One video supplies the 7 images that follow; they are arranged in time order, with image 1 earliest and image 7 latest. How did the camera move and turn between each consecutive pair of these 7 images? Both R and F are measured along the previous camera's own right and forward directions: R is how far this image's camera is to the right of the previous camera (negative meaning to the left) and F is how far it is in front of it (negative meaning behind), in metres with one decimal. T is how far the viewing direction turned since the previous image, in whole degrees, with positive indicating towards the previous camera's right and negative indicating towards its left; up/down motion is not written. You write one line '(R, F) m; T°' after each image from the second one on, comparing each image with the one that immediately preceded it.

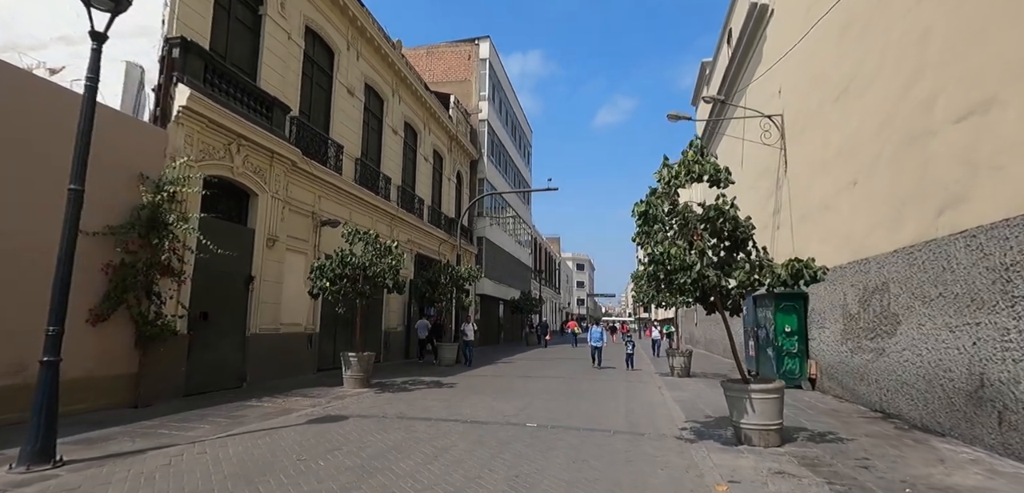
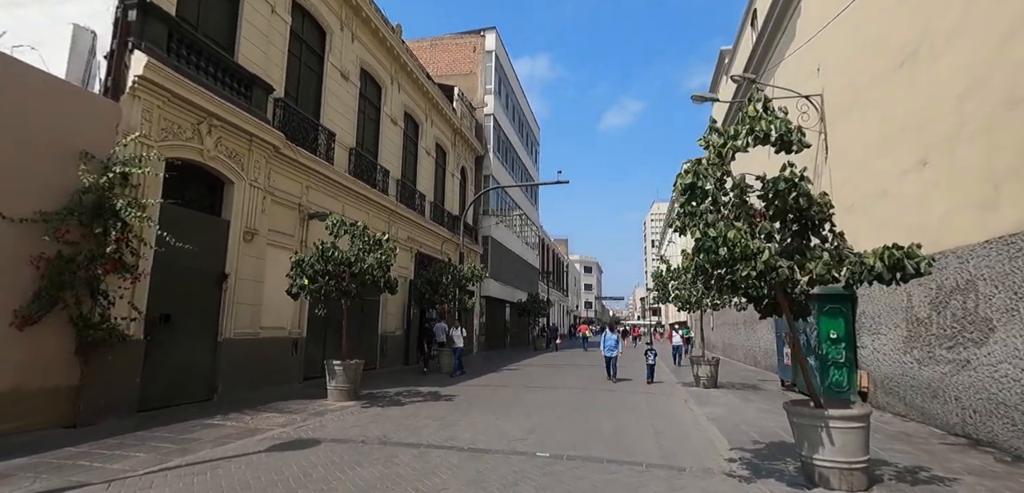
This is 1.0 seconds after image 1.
(0.0, +1.4) m; -1°
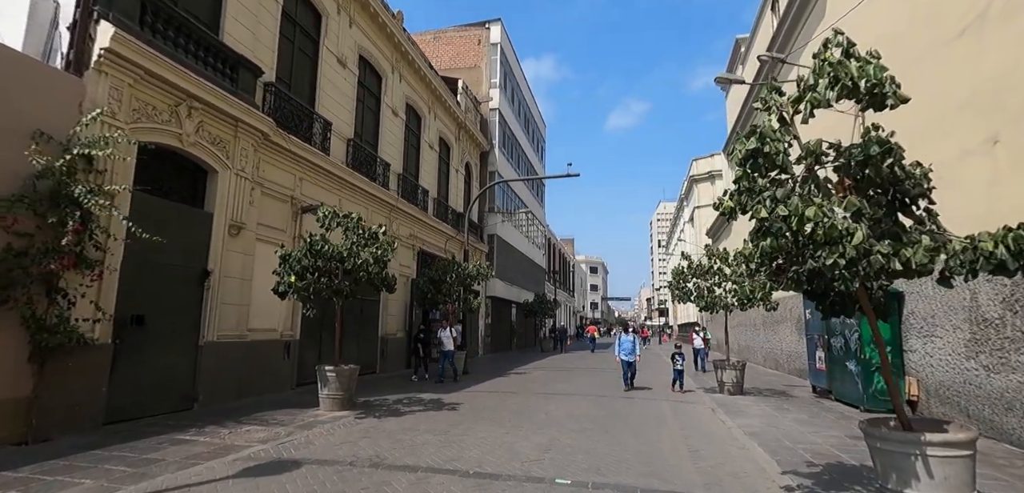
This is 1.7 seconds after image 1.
(-0.1, +1.0) m; -1°
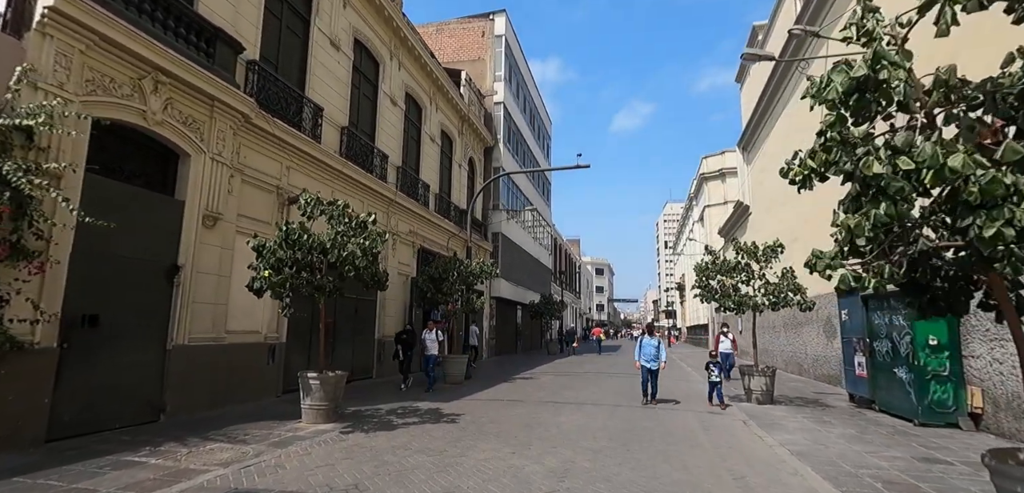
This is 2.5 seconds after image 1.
(0.0, +1.1) m; -1°
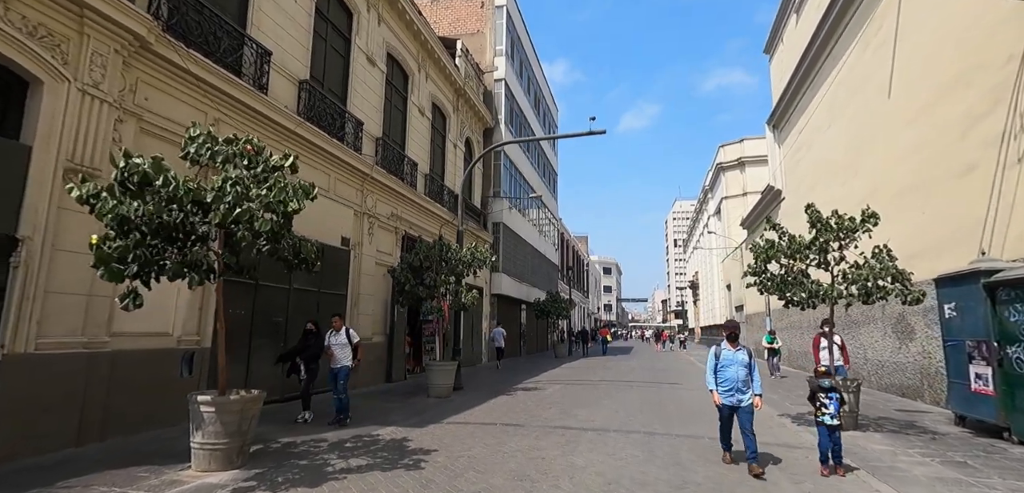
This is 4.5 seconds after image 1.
(+0.2, +2.8) m; -1°
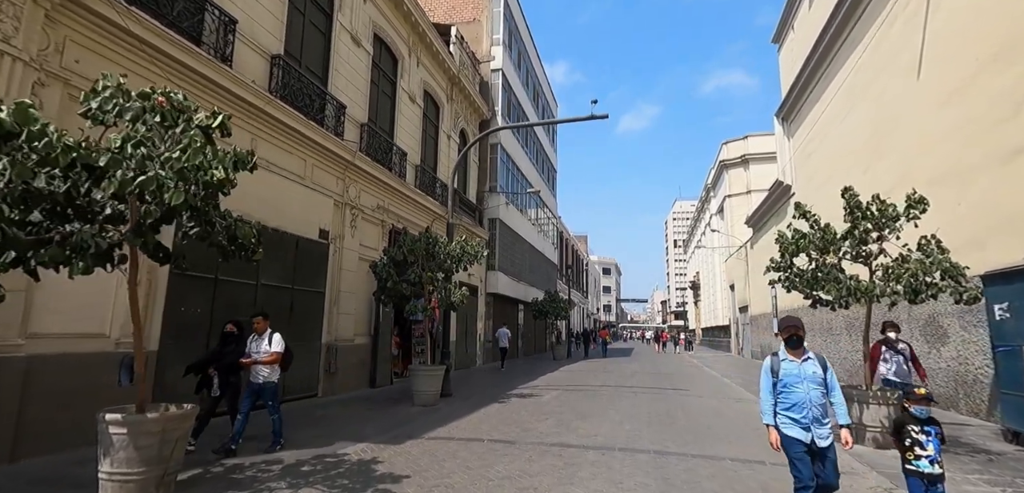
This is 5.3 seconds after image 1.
(+0.1, +1.1) m; 0°
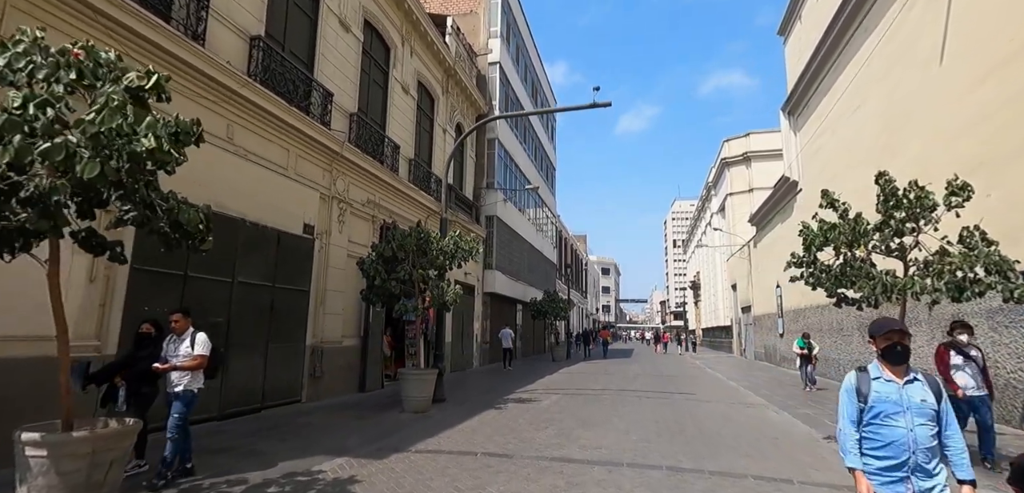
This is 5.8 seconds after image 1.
(0.0, +0.7) m; 0°
